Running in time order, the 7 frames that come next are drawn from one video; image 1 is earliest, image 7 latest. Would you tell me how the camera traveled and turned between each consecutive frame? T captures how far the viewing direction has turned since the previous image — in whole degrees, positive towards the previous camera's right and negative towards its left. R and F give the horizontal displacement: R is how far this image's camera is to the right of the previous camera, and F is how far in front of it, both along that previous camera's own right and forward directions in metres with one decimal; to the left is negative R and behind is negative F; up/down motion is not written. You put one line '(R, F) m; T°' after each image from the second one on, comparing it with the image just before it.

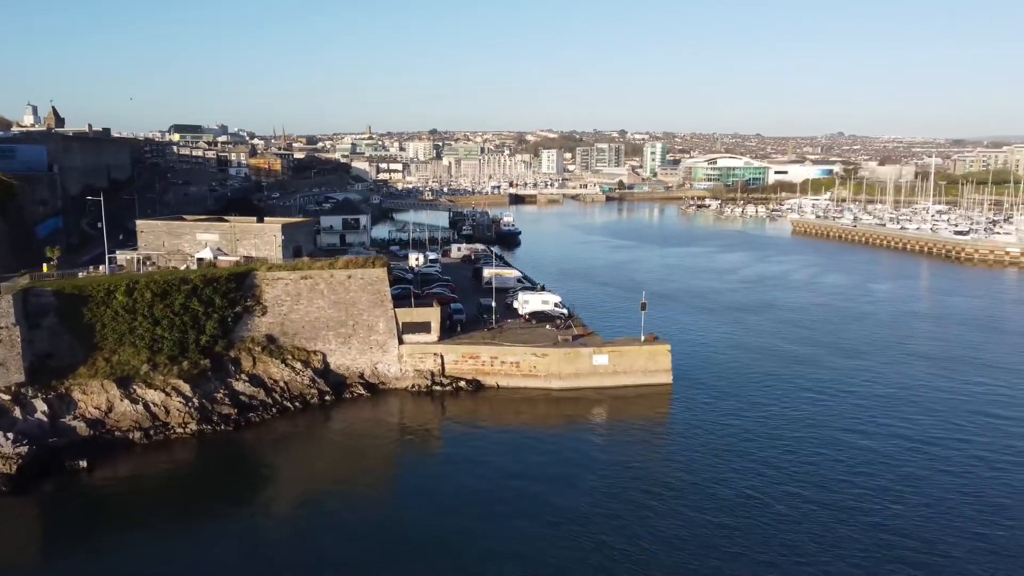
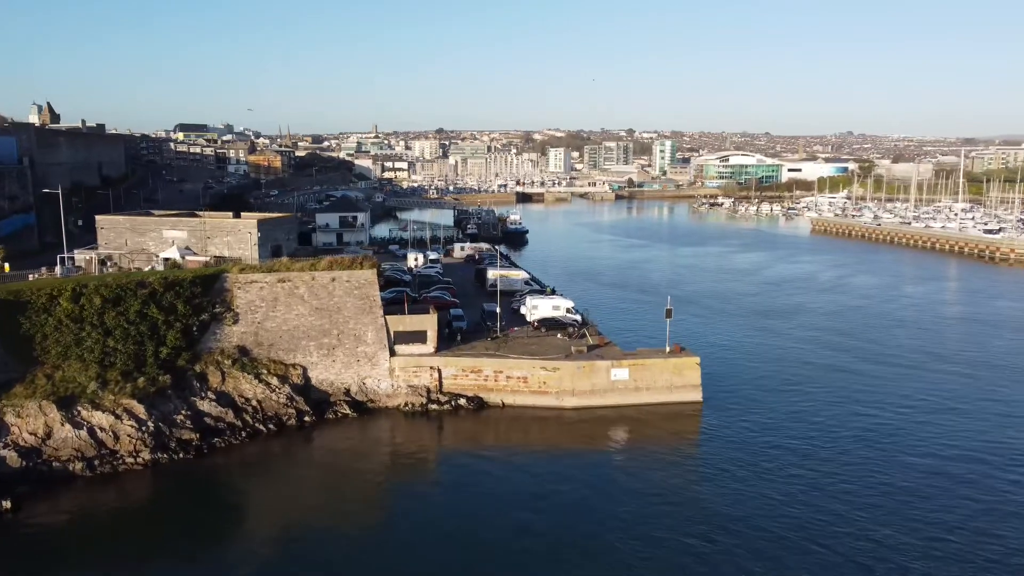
(0.0, +2.8) m; 0°
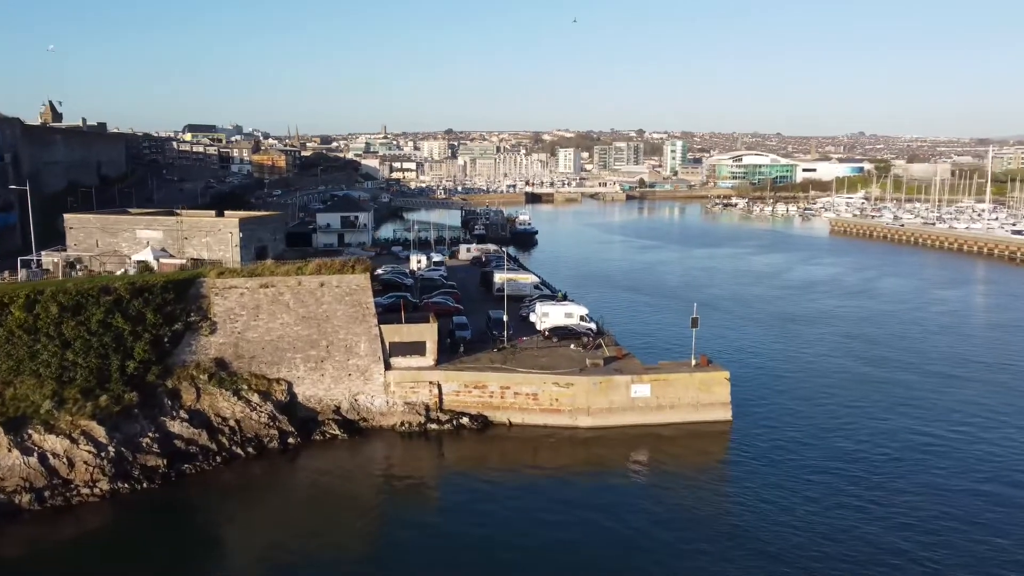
(0.0, +2.0) m; -1°
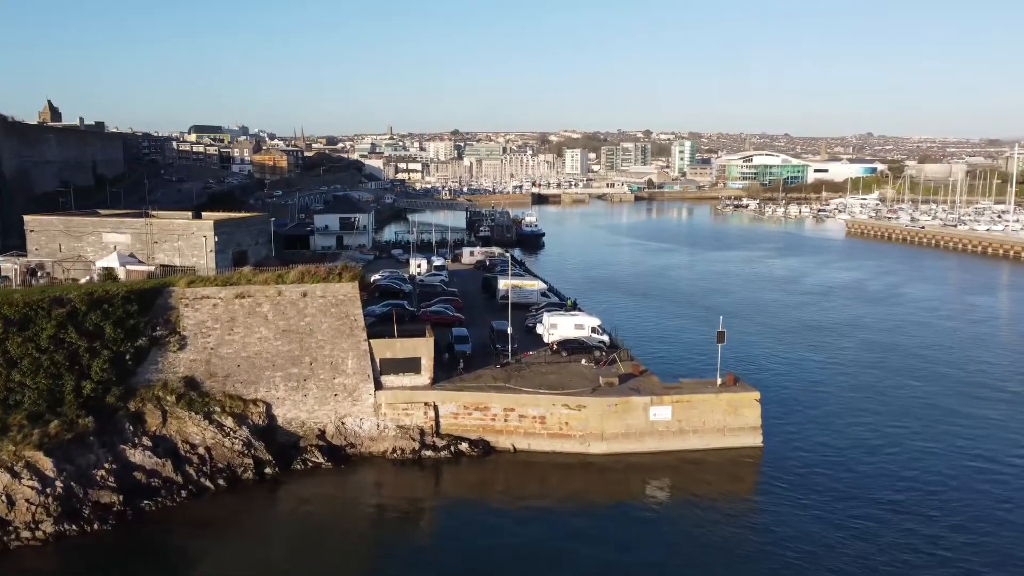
(0.0, +1.8) m; 0°
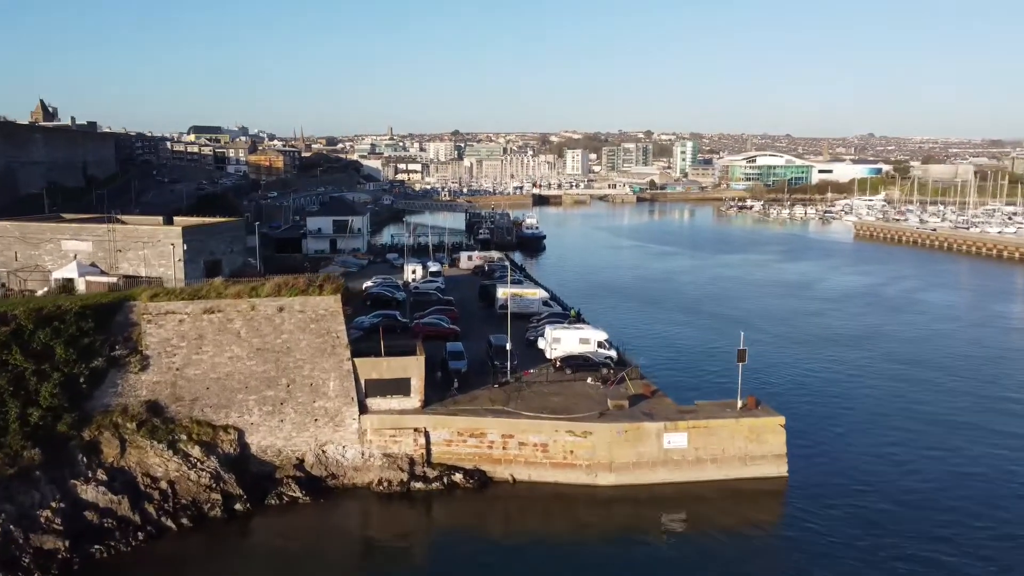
(0.0, +1.5) m; 0°
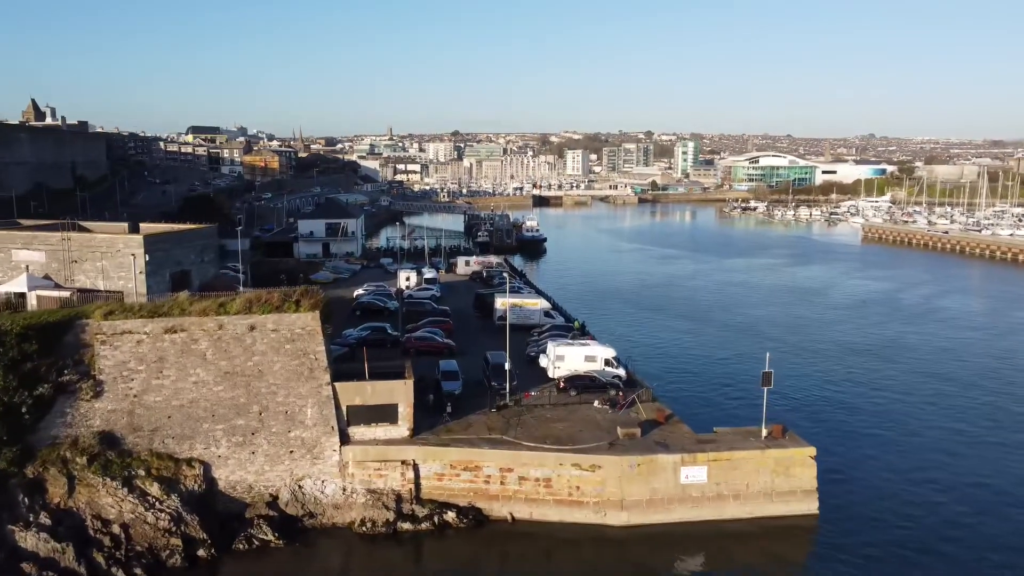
(0.0, +1.5) m; 0°
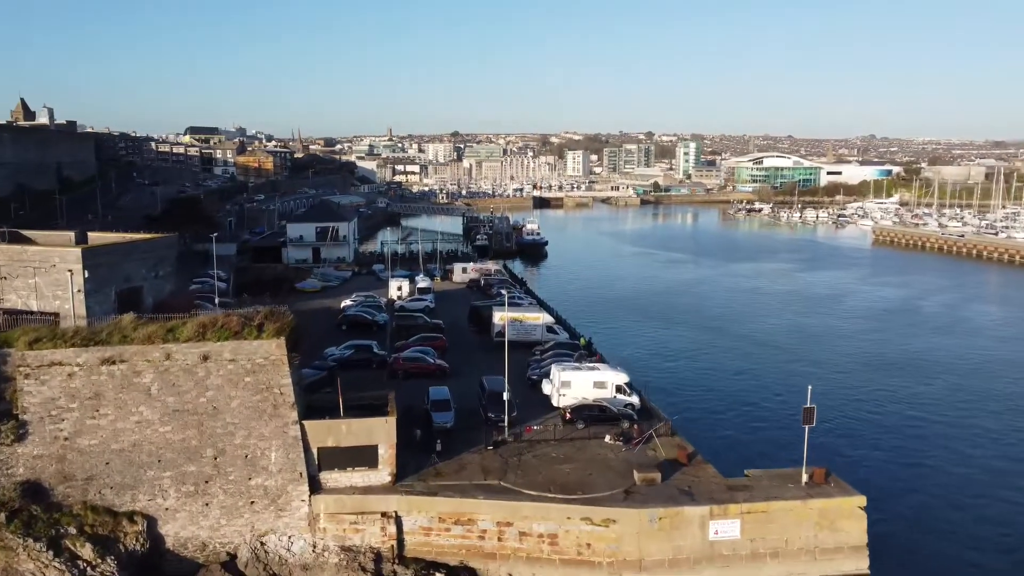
(0.0, +1.9) m; 0°
